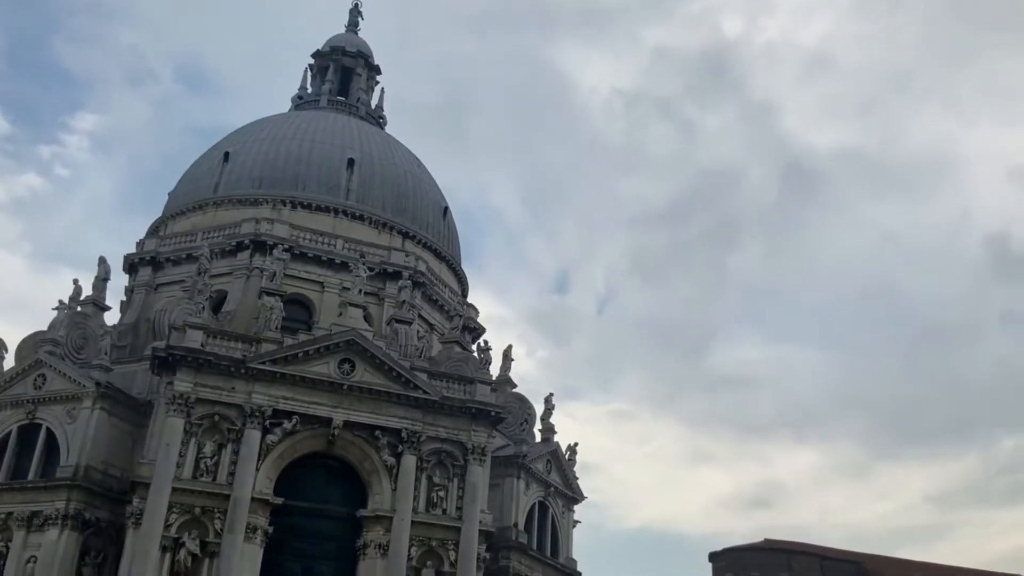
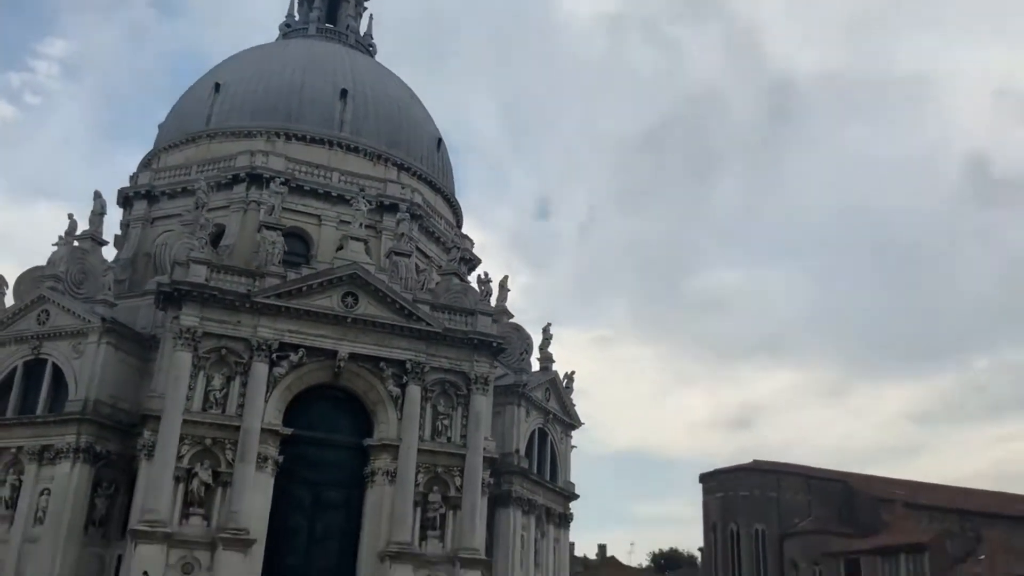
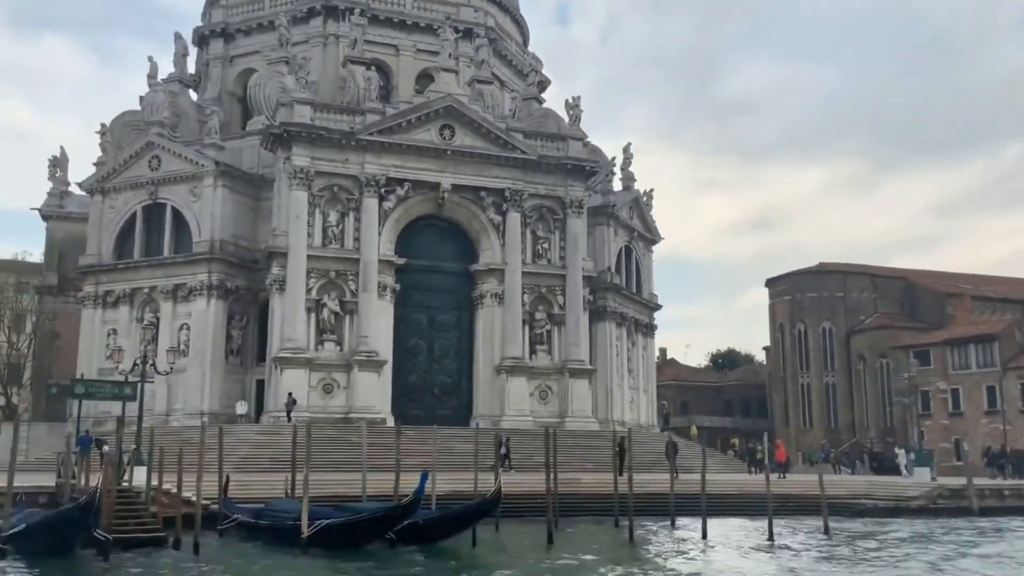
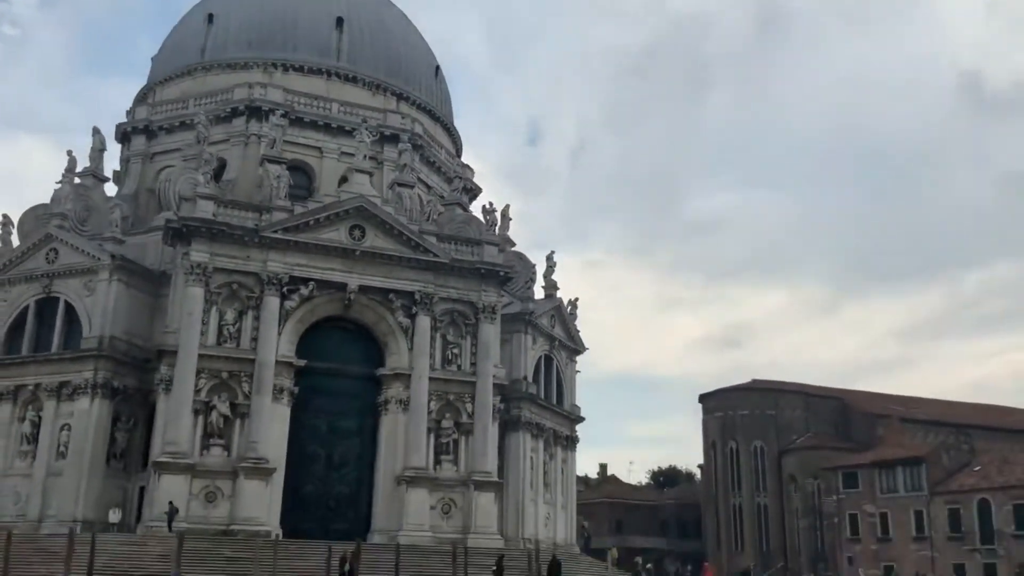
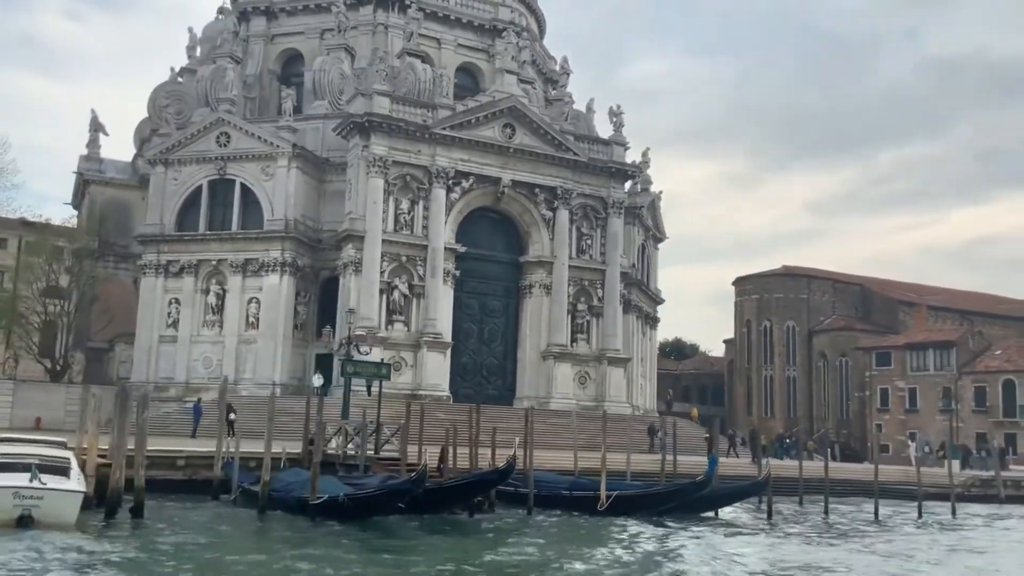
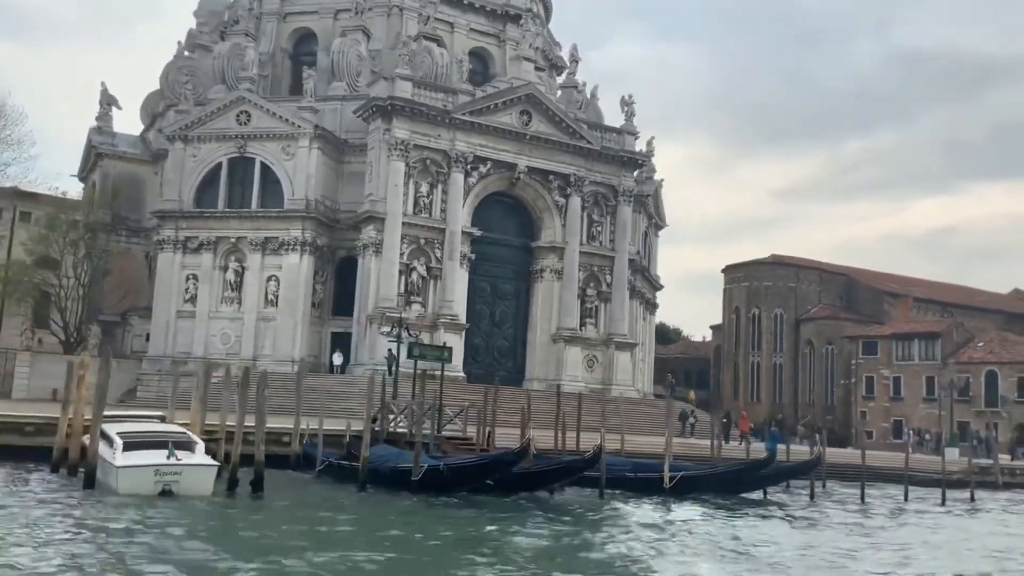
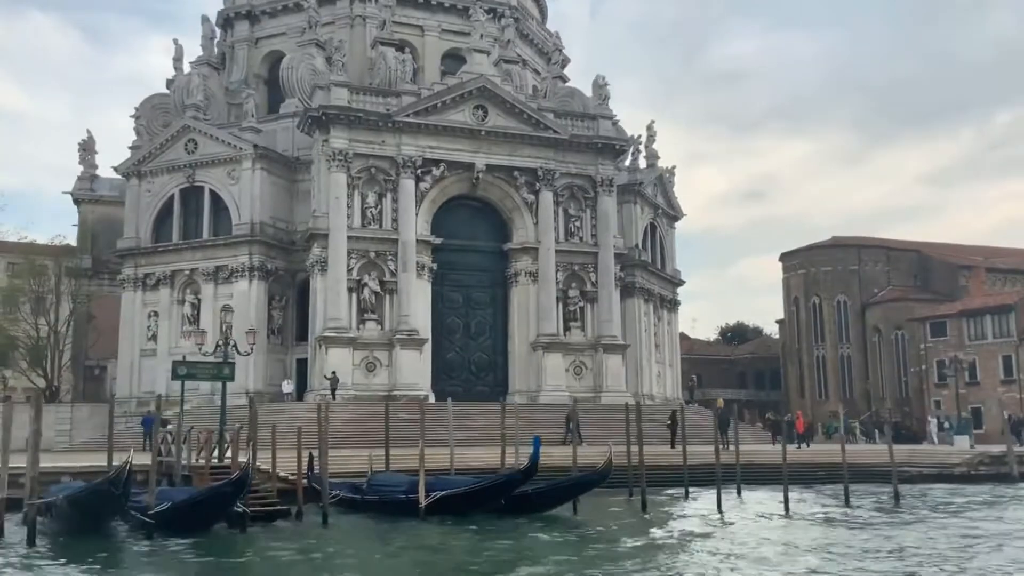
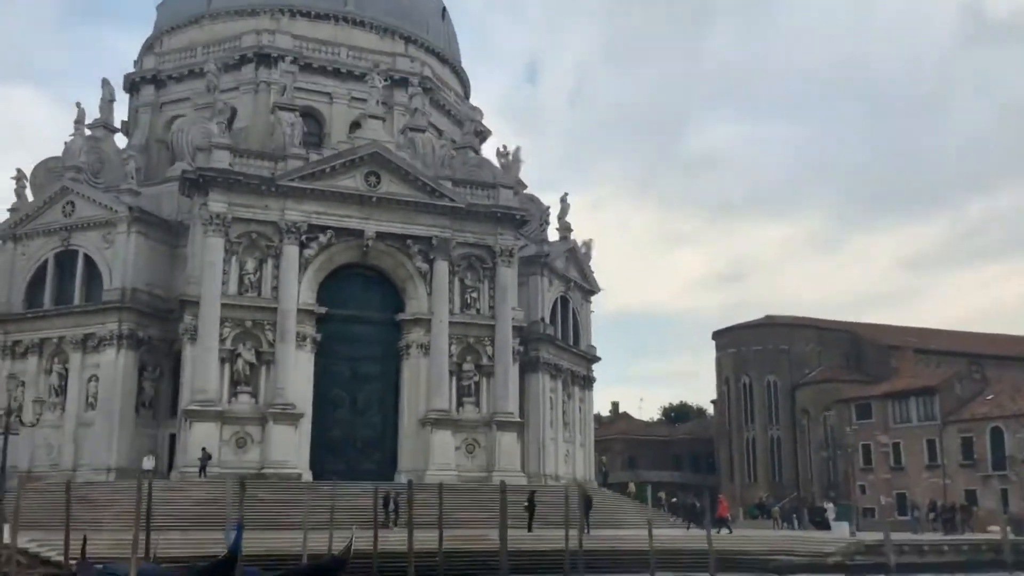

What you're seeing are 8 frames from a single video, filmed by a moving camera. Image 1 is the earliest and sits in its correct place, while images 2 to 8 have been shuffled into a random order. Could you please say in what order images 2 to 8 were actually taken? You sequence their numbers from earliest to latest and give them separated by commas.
2, 4, 8, 3, 7, 5, 6
